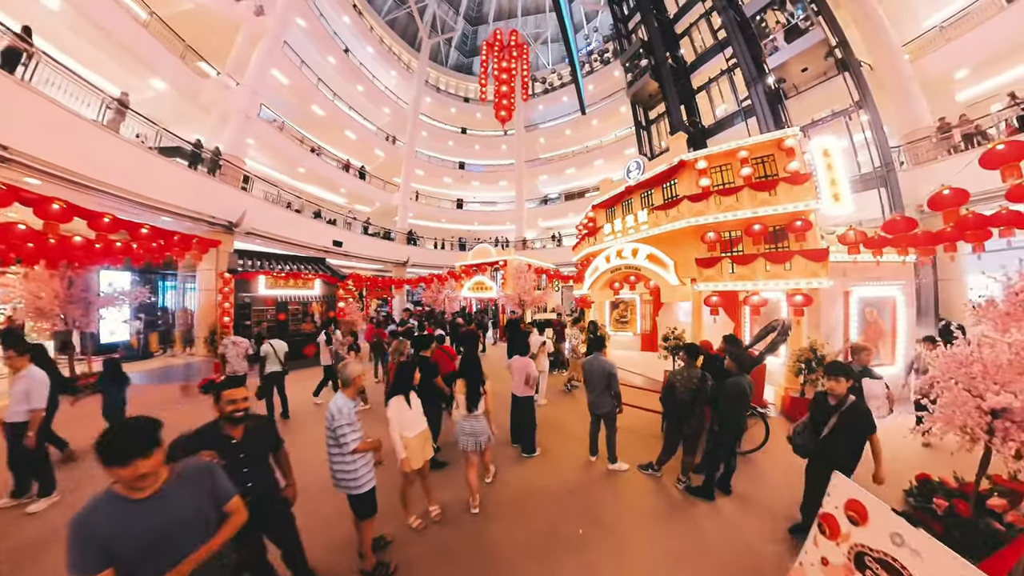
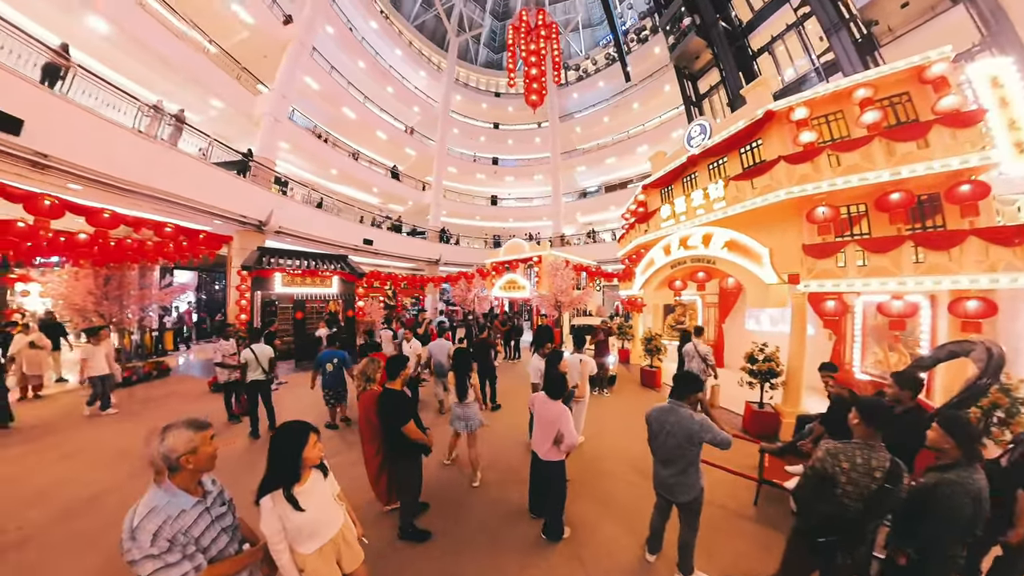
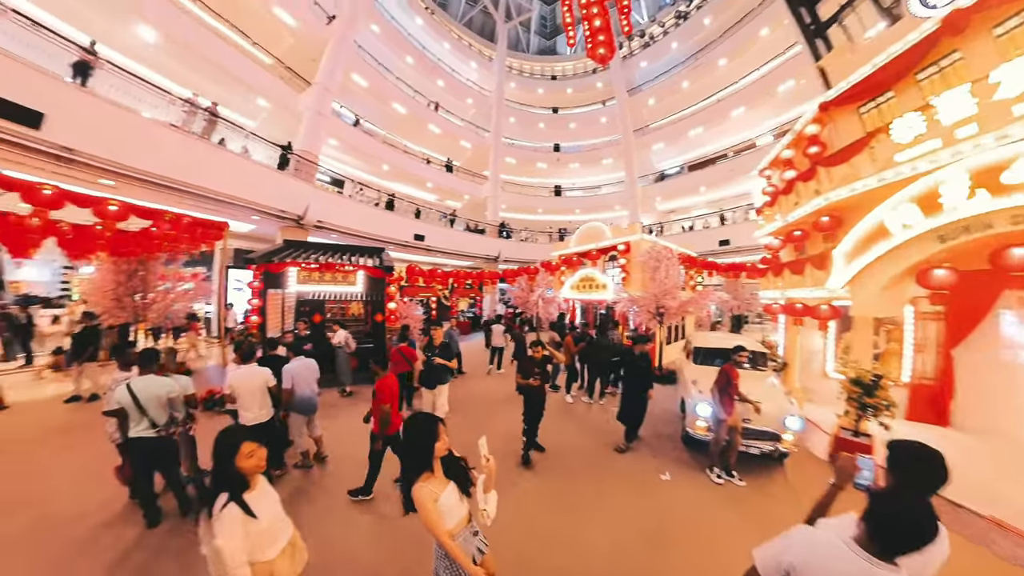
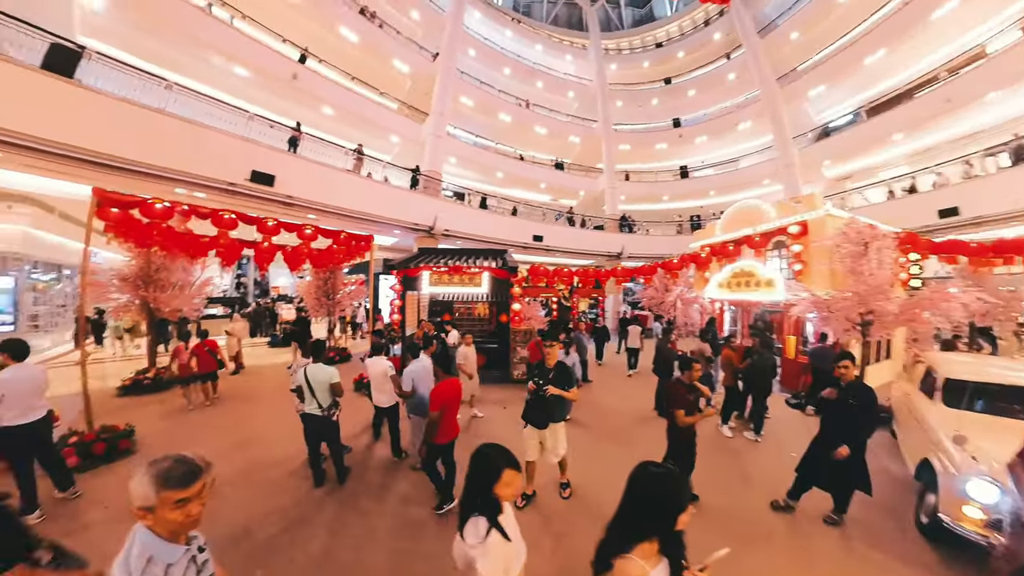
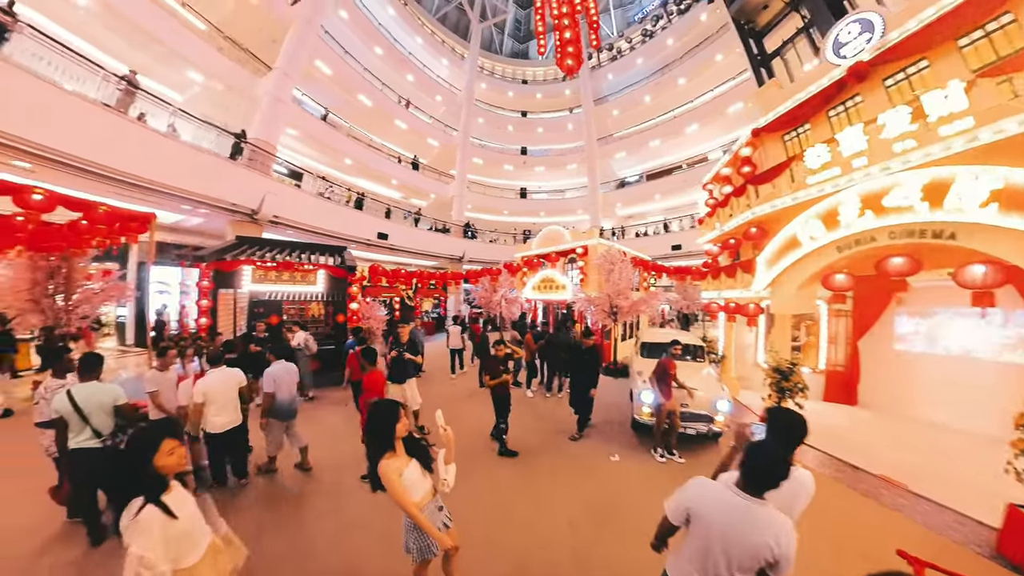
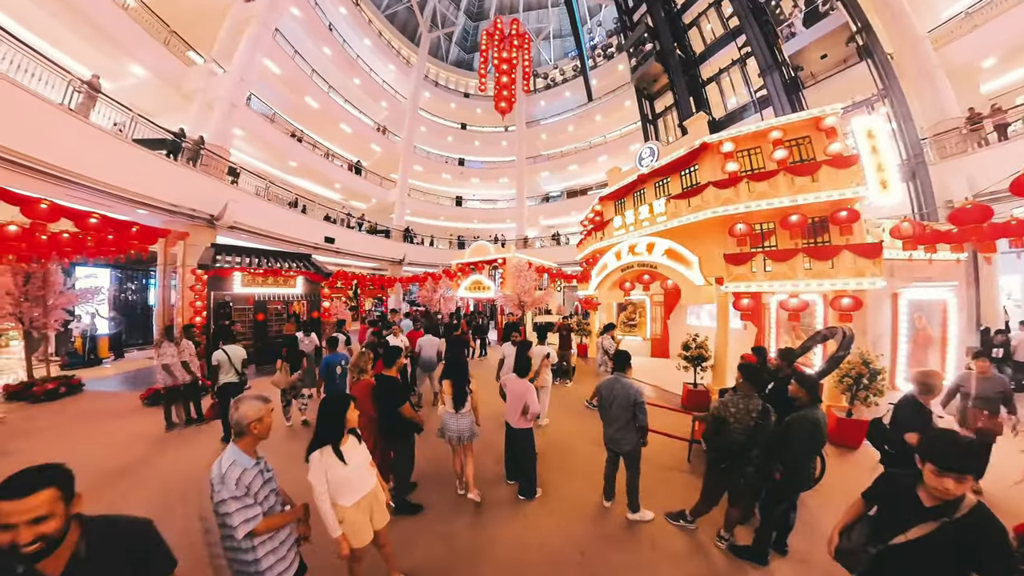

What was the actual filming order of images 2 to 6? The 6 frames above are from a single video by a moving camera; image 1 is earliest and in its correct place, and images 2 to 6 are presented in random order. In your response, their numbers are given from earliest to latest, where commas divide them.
6, 2, 5, 3, 4
